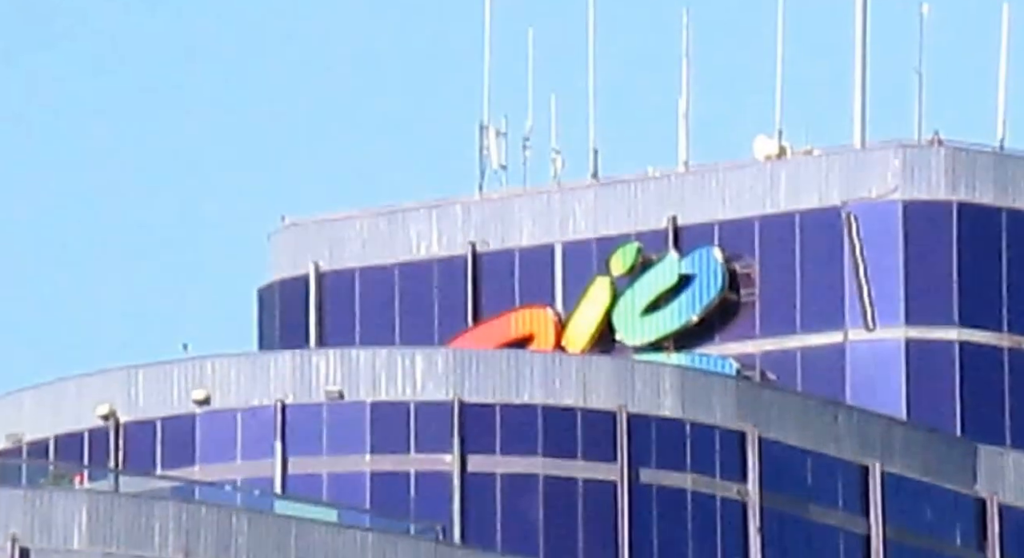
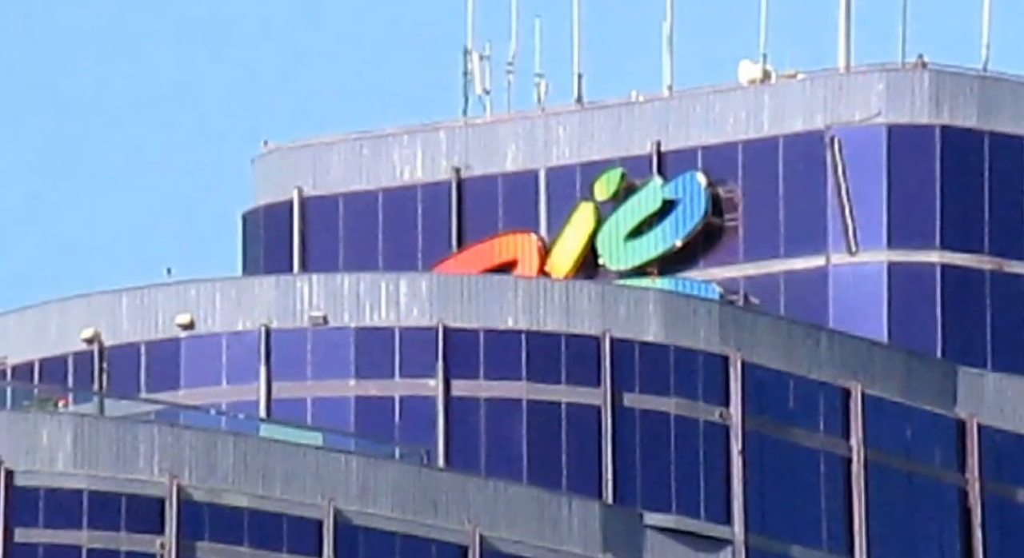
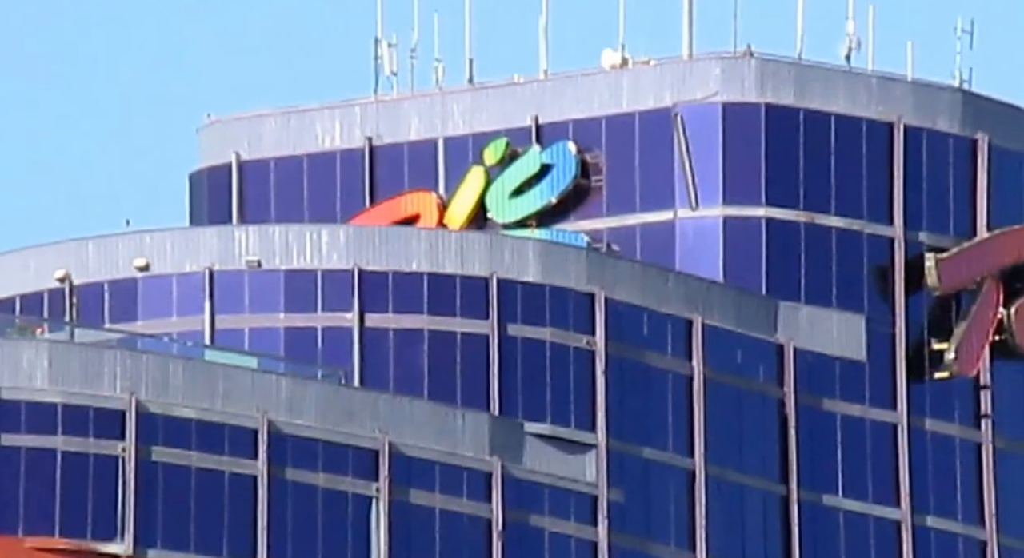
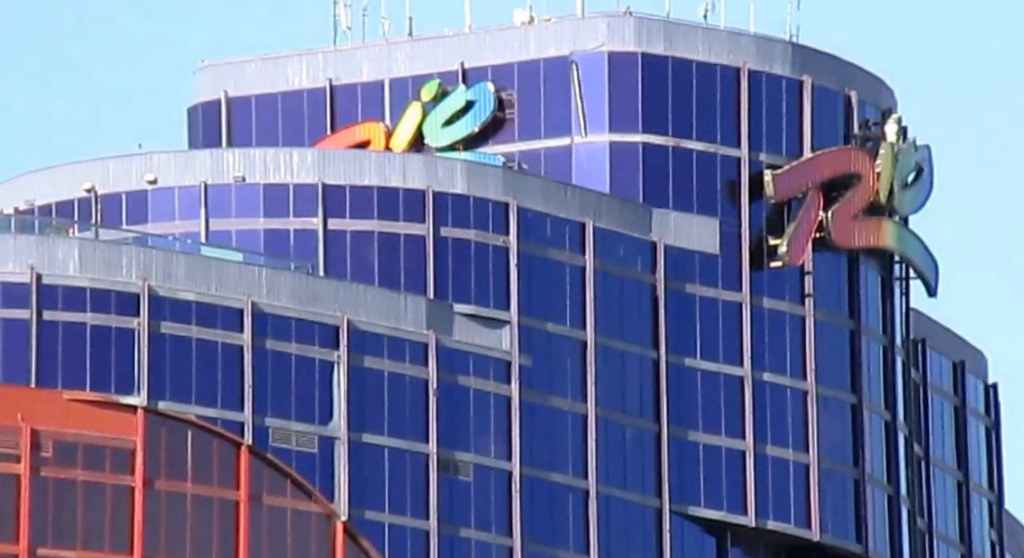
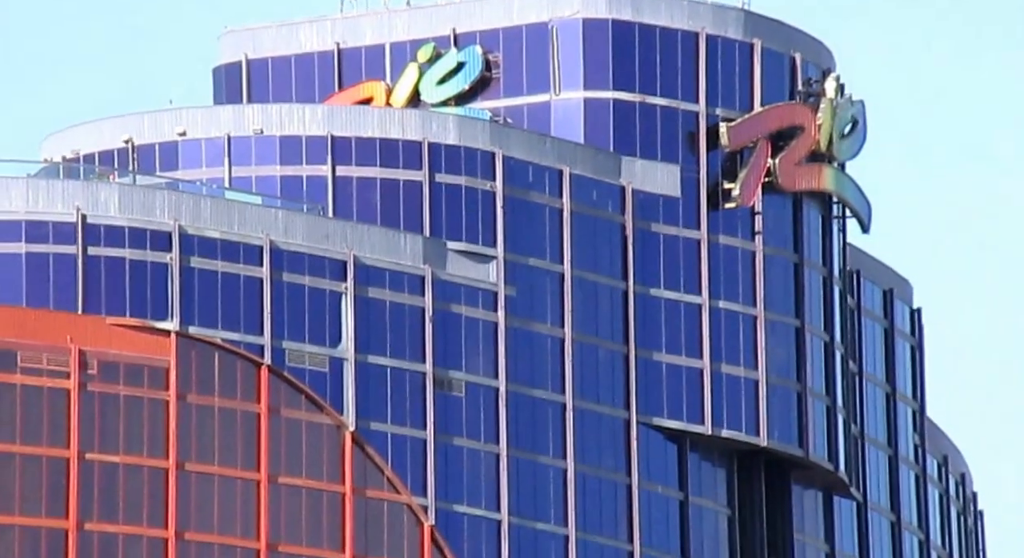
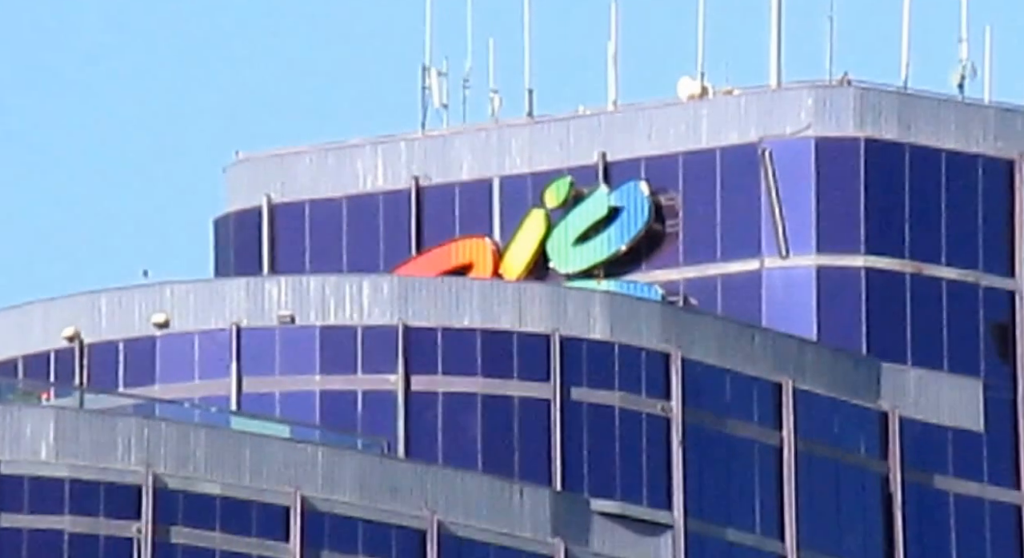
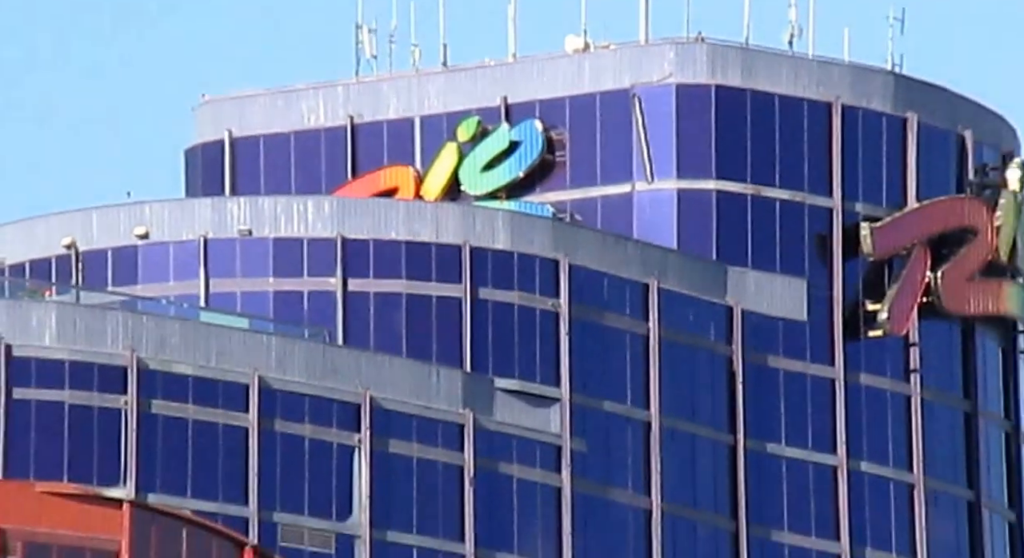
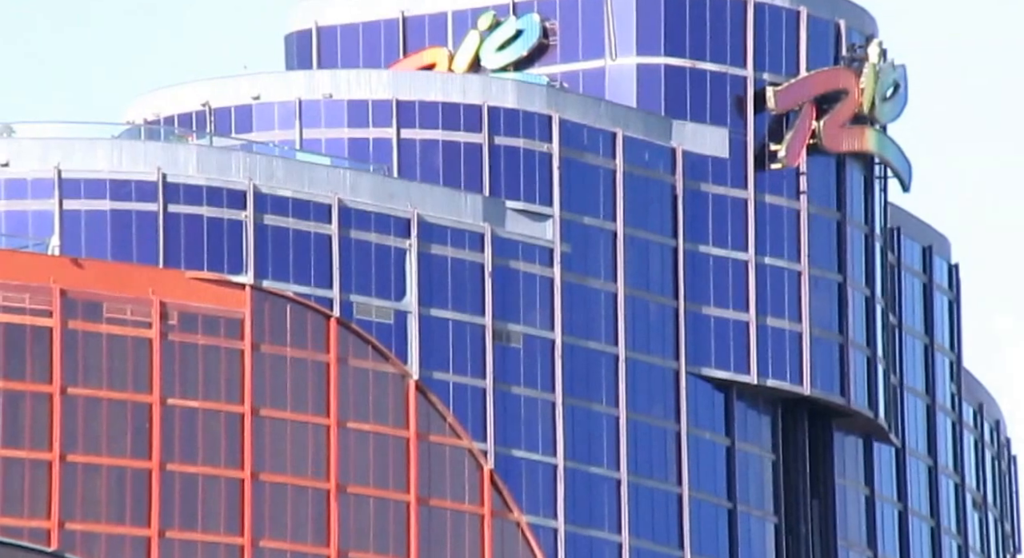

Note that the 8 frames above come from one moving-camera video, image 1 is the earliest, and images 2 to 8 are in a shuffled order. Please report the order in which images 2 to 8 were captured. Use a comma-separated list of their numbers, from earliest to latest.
2, 6, 3, 7, 4, 5, 8
